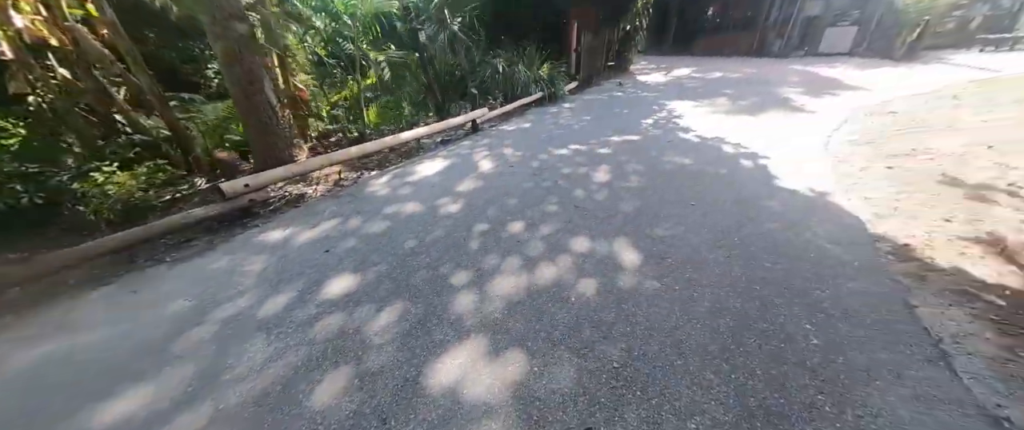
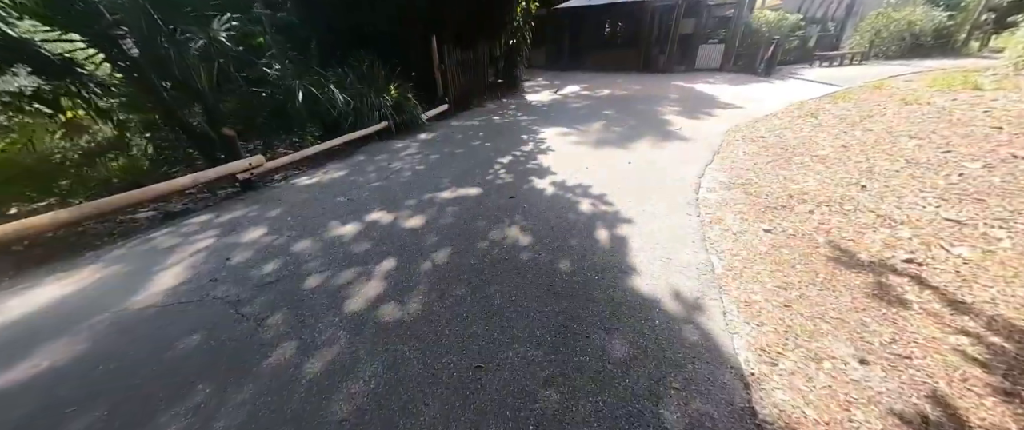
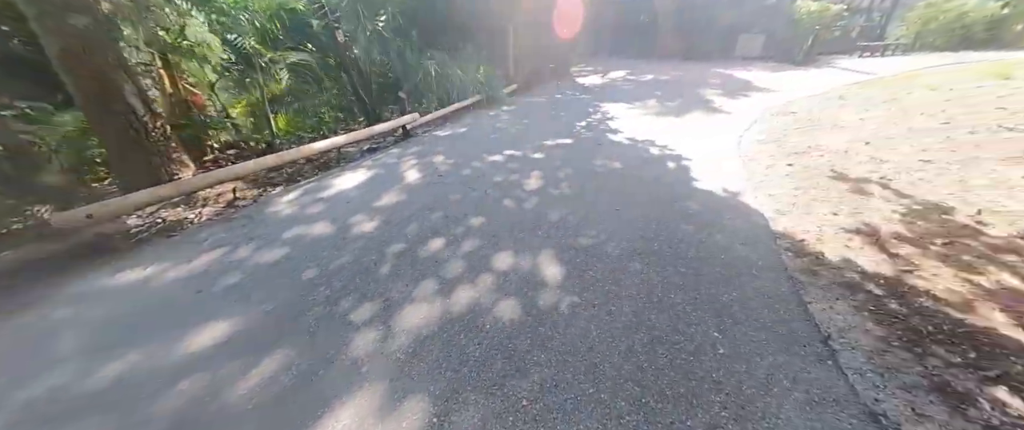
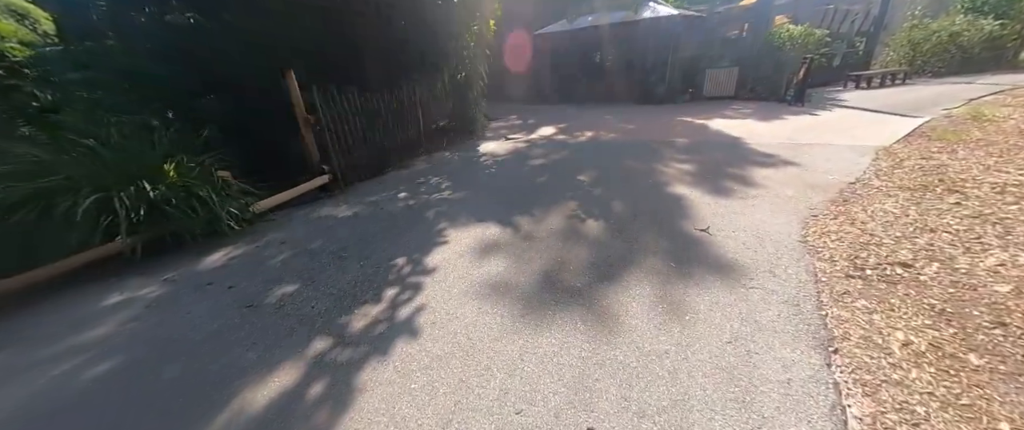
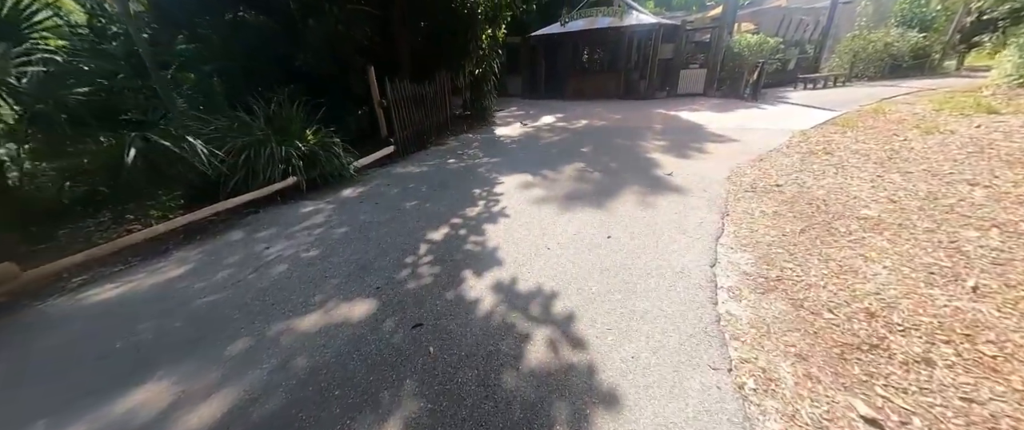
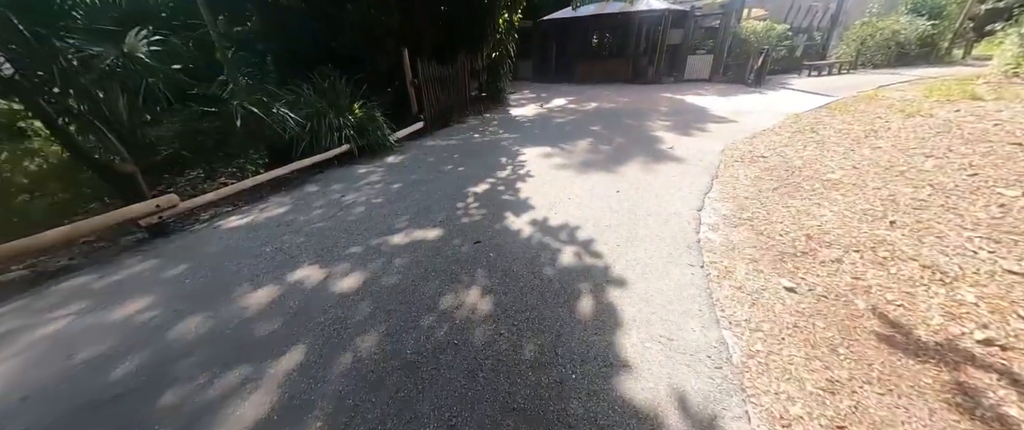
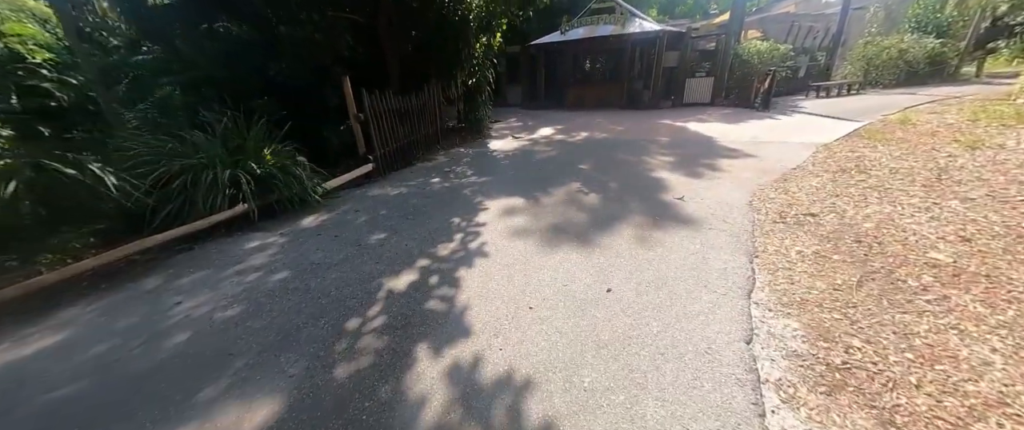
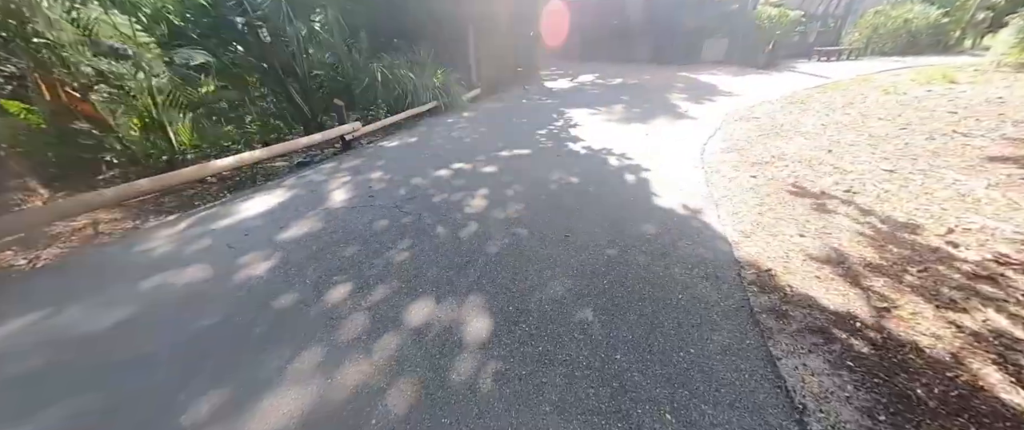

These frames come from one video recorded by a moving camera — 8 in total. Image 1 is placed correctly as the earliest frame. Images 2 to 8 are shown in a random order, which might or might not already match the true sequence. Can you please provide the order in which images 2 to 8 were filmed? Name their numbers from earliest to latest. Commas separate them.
3, 8, 2, 6, 5, 7, 4
